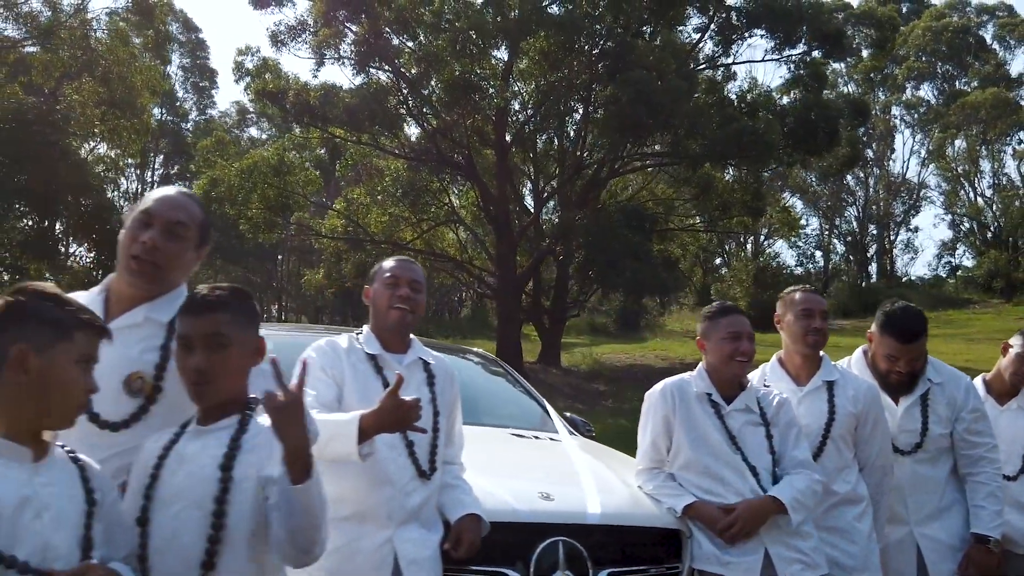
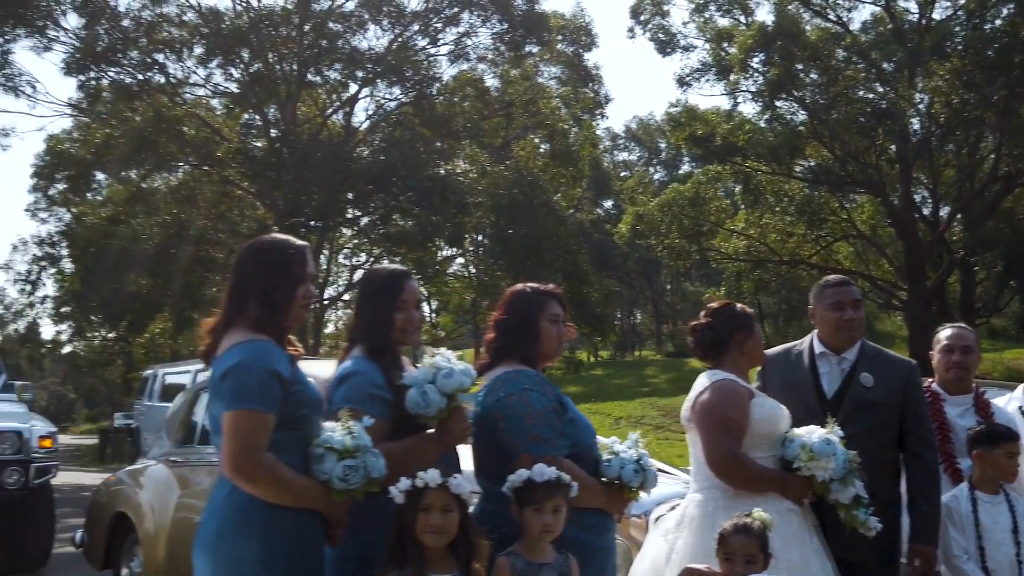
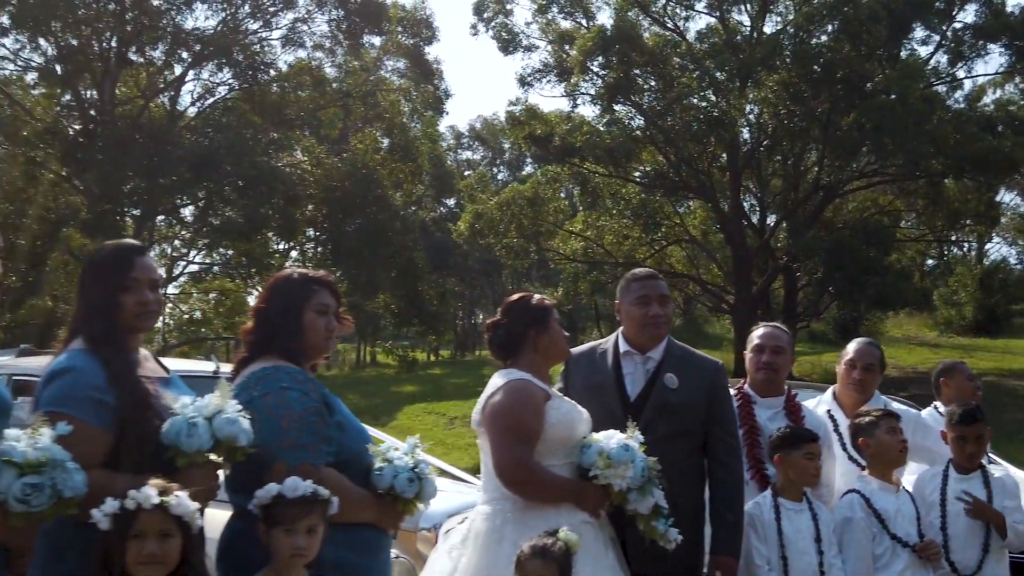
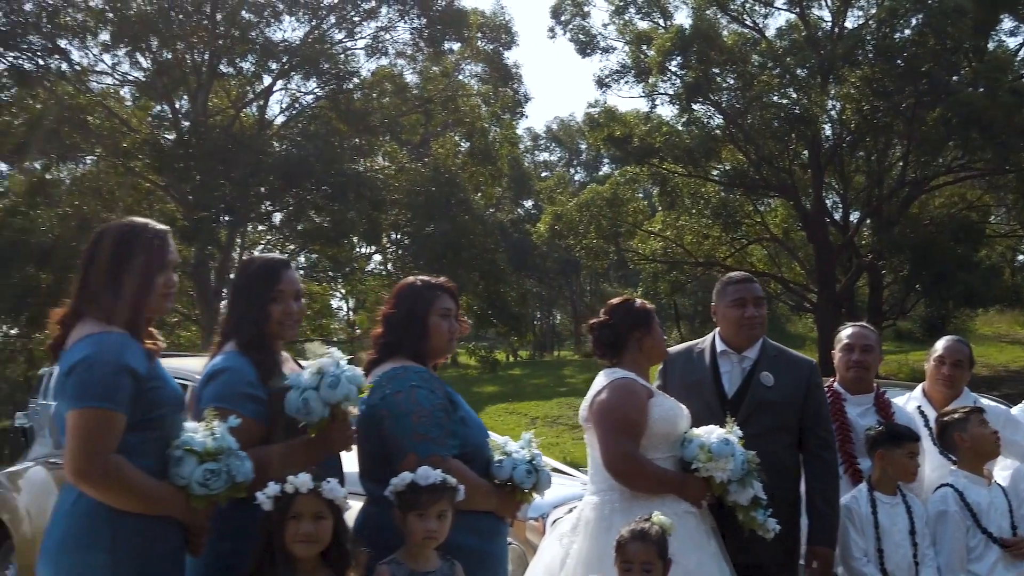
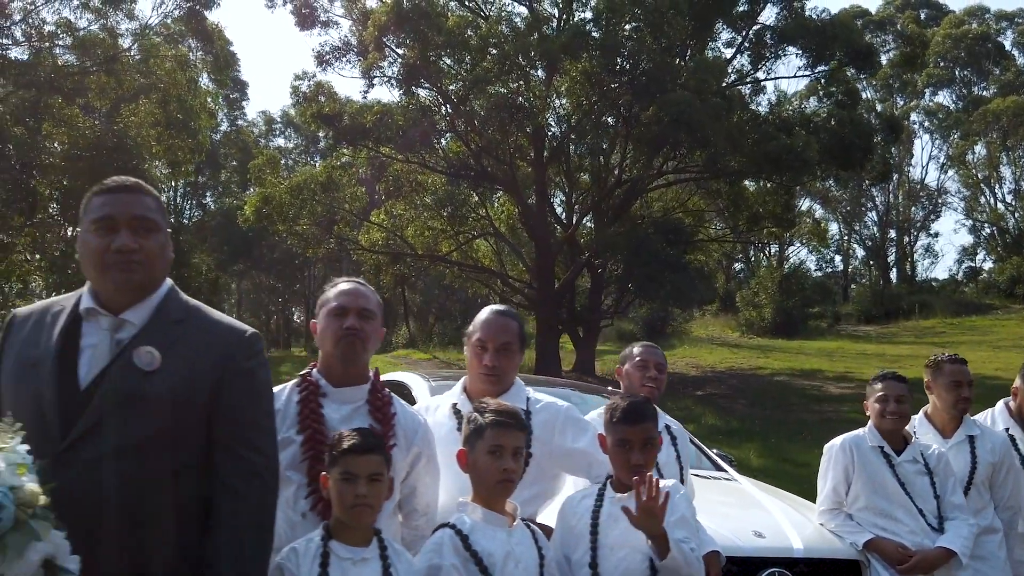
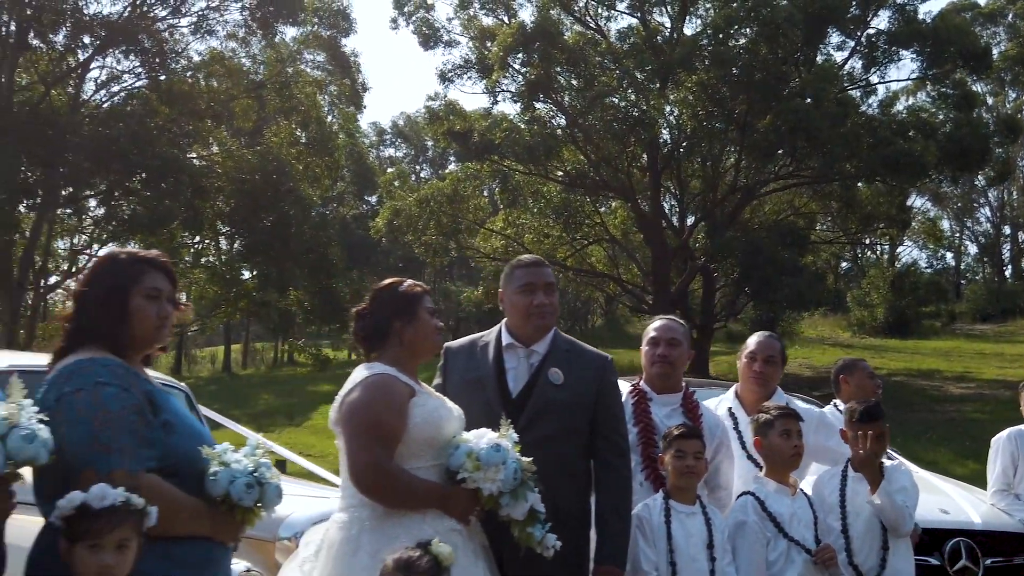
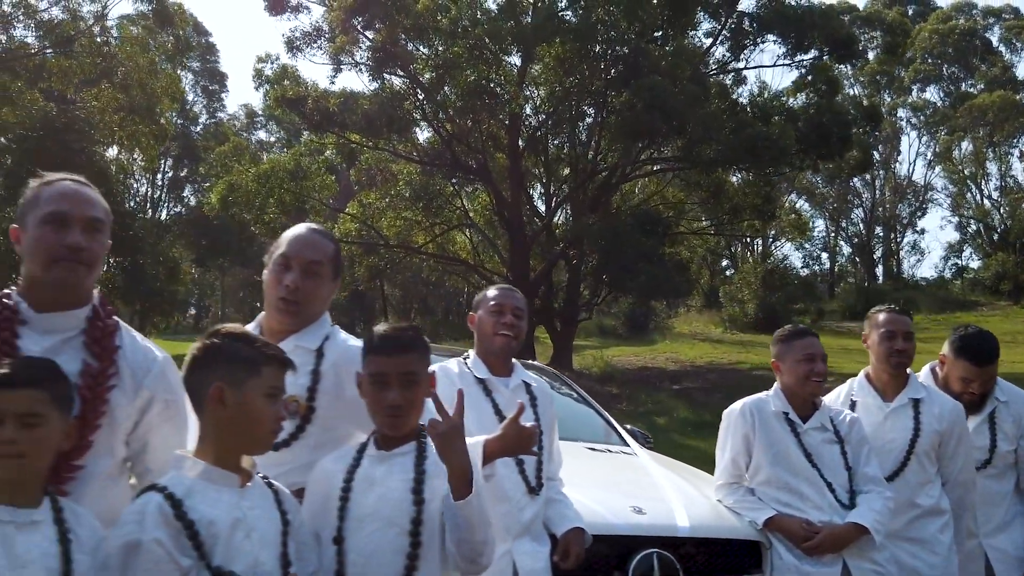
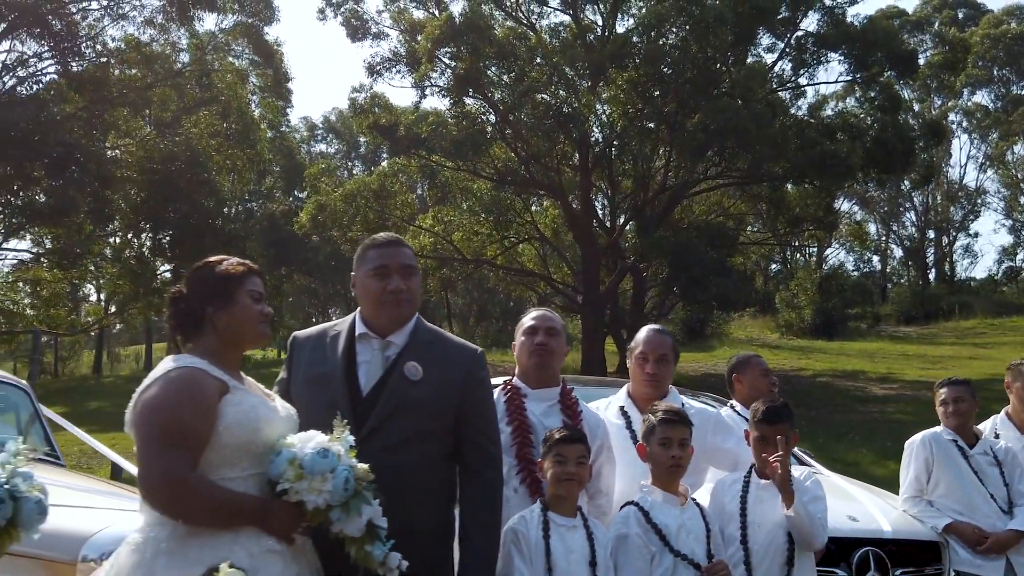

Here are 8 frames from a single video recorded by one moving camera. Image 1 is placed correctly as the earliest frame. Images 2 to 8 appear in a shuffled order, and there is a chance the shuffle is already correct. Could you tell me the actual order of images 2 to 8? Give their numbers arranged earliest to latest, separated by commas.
7, 5, 8, 6, 3, 4, 2
